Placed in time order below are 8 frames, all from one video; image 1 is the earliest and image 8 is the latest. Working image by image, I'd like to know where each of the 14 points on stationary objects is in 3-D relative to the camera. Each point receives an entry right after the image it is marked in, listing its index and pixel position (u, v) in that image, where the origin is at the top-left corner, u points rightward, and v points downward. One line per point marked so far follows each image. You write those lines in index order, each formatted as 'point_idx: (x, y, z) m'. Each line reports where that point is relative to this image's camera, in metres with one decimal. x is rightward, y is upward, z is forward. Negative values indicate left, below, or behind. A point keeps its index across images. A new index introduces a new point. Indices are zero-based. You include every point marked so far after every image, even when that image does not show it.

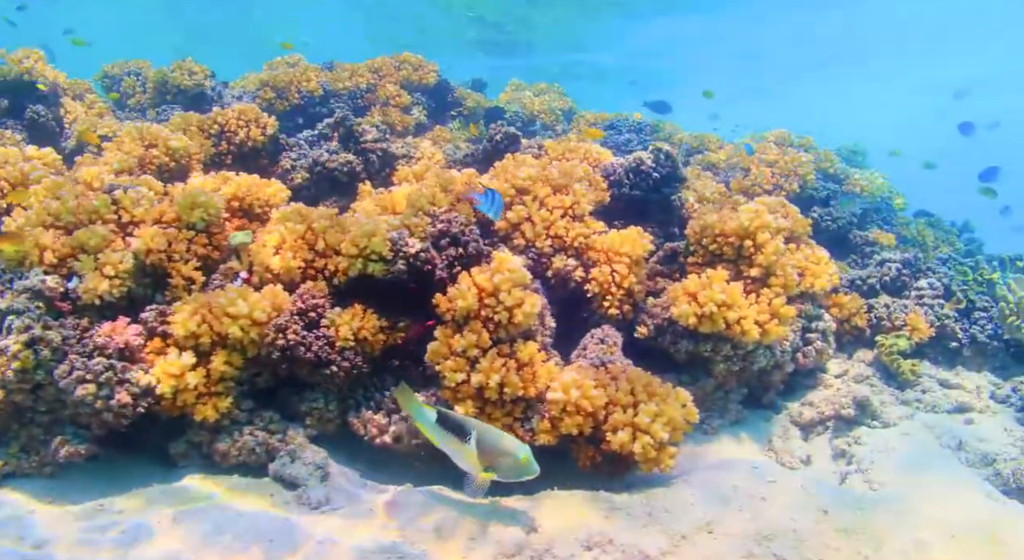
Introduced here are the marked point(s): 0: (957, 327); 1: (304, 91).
0: (+4.3, -0.4, +6.9) m
1: (-3.0, +2.7, +10.4) m
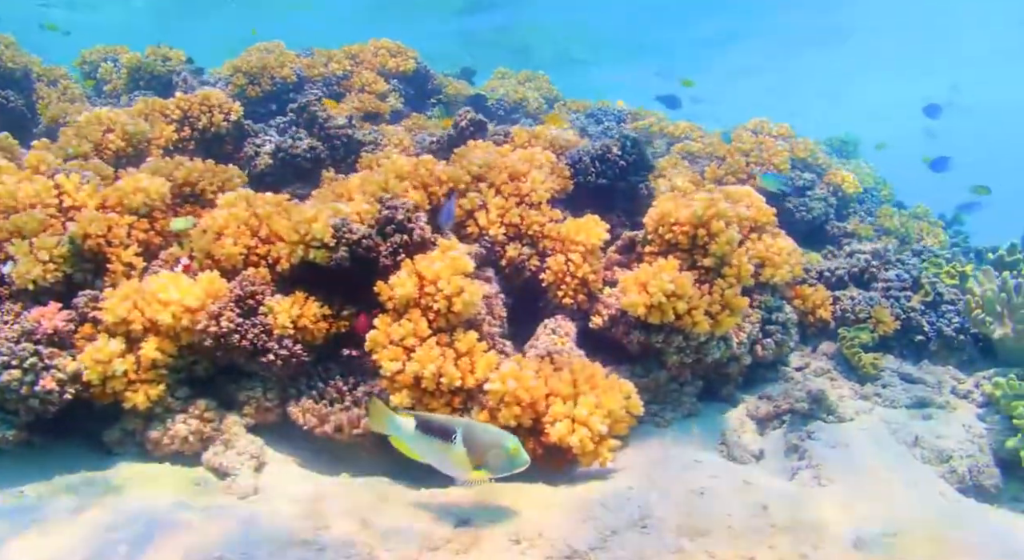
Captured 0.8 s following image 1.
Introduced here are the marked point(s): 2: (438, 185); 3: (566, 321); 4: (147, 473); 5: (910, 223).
0: (+3.8, -0.4, +6.7) m
1: (-3.4, +2.9, +10.2) m
2: (-0.7, +0.9, +6.7) m
3: (+0.5, -0.4, +6.3) m
4: (-2.6, -1.4, +5.1) m
5: (+5.8, +0.8, +10.4) m
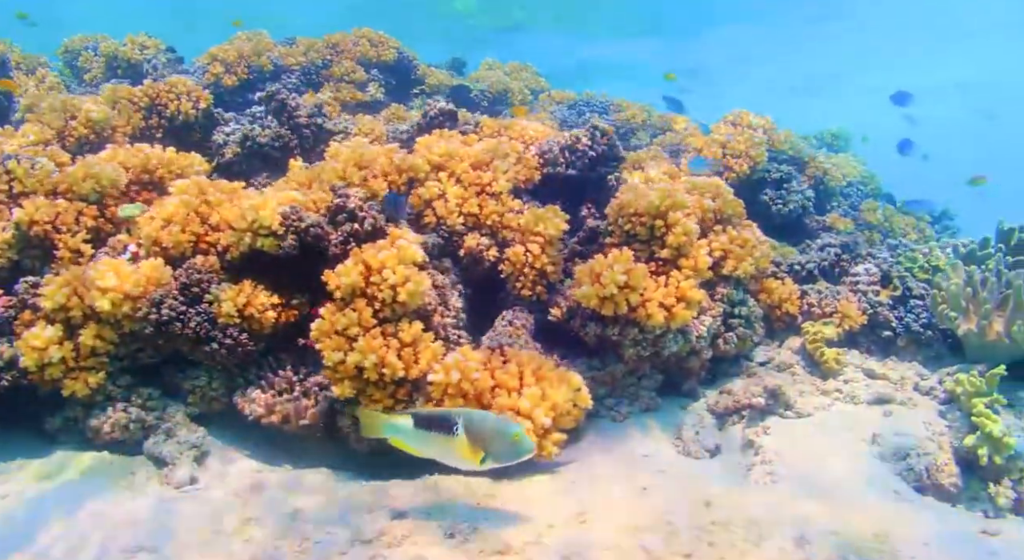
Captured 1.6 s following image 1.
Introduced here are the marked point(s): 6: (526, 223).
0: (+3.5, -0.3, +6.6) m
1: (-3.7, +3.0, +10.2) m
2: (-1.0, +1.0, +6.6) m
3: (+0.1, -0.3, +6.2) m
4: (-3.0, -1.3, +5.1) m
5: (+5.5, +0.9, +10.2) m
6: (+0.1, +0.5, +6.4) m
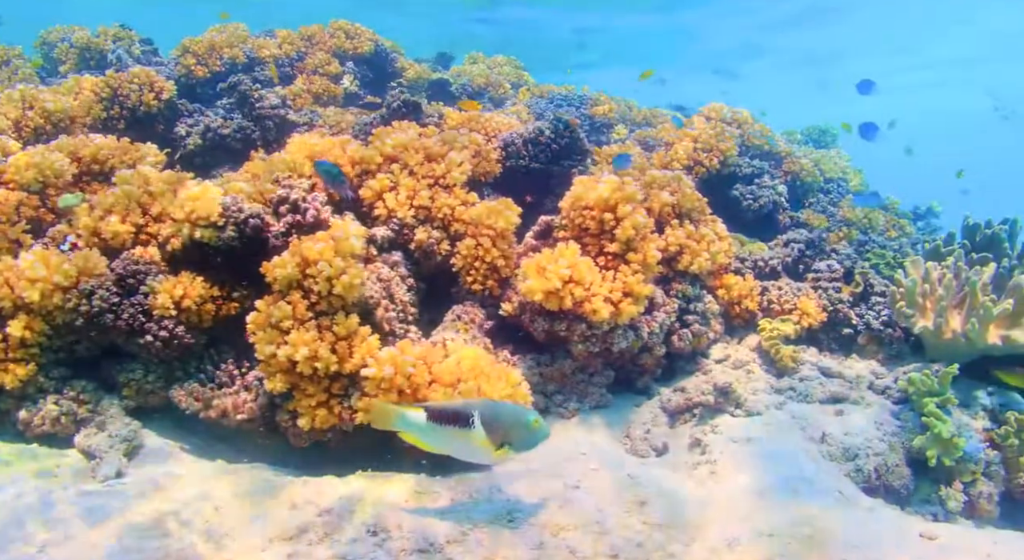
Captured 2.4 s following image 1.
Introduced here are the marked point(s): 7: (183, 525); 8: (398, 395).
0: (+3.0, -0.3, +6.4) m
1: (-4.0, +3.1, +10.1) m
2: (-1.4, +1.0, +6.5) m
3: (-0.3, -0.2, +6.1) m
4: (-3.5, -1.2, +5.0) m
5: (+5.1, +0.9, +10.1) m
6: (-0.3, +0.6, +6.3) m
7: (-2.0, -1.5, +4.4) m
8: (-0.8, -0.8, +5.0) m
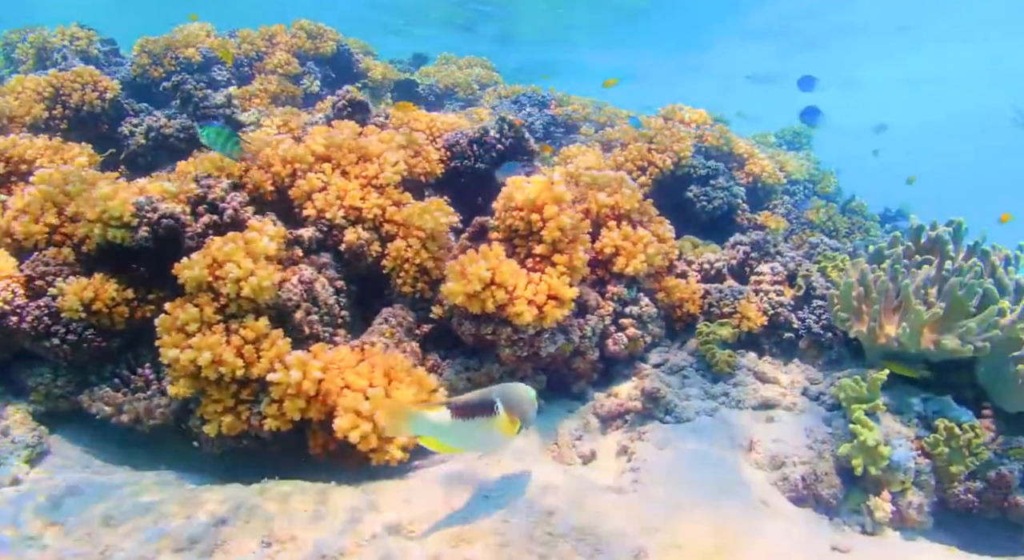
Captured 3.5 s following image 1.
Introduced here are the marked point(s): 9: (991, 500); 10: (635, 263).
0: (+2.4, -0.3, +6.3) m
1: (-4.6, +3.1, +10.0) m
2: (-2.0, +1.0, +6.3) m
3: (-0.9, -0.3, +6.0) m
4: (-4.1, -1.2, +4.9) m
5: (+4.5, +0.9, +9.9) m
6: (-0.9, +0.5, +6.2) m
7: (-2.6, -1.5, +4.3) m
8: (-1.4, -0.8, +4.8) m
9: (+3.4, -1.6, +5.1) m
10: (+1.0, +0.1, +6.0) m
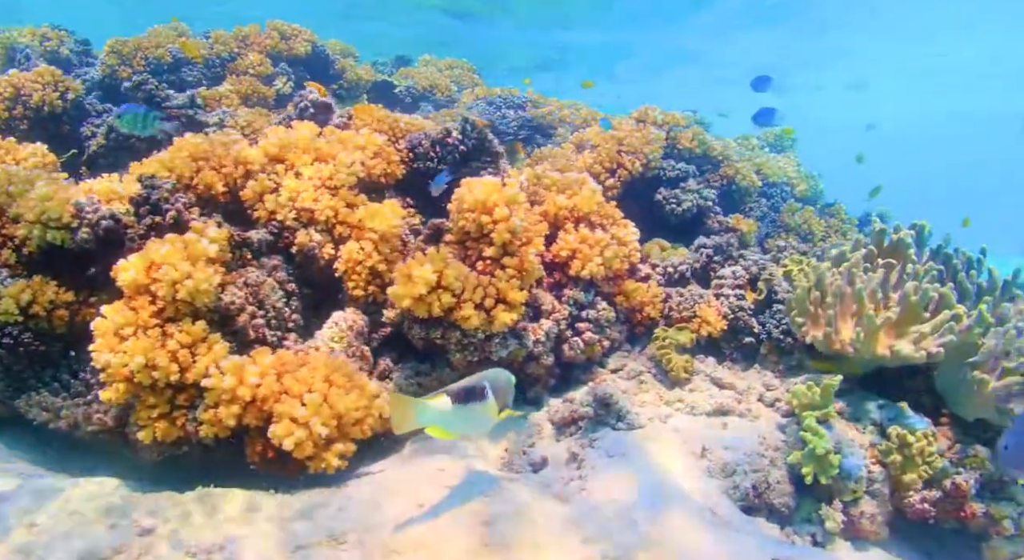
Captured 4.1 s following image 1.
0: (+2.1, -0.3, +6.2) m
1: (-5.0, +3.1, +9.9) m
2: (-2.4, +1.0, +6.2) m
3: (-1.3, -0.3, +5.9) m
4: (-4.5, -1.2, +4.7) m
5: (+4.1, +0.8, +9.8) m
6: (-1.3, +0.5, +6.0) m
7: (-3.0, -1.5, +4.2) m
8: (-1.8, -0.8, +4.7) m
9: (+3.0, -1.6, +4.9) m
10: (+0.6, +0.1, +5.9) m
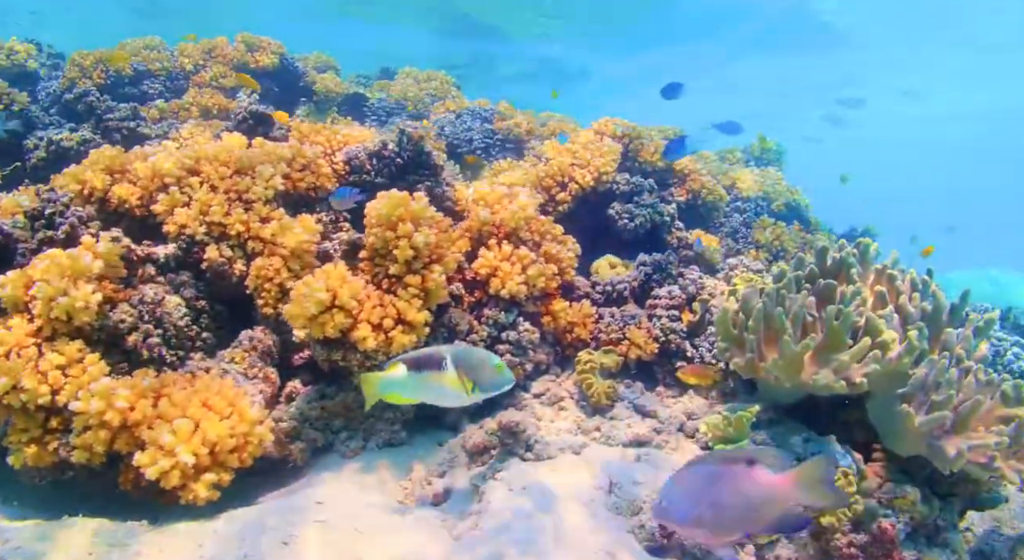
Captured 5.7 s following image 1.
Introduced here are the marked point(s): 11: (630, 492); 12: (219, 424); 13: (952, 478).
0: (+1.4, -0.5, +5.8) m
1: (-5.5, +2.9, +9.8) m
2: (-3.1, +0.8, +6.0) m
3: (-2.0, -0.4, +5.6) m
4: (-5.2, -1.3, +4.6) m
5: (+3.6, +0.6, +9.4) m
6: (-1.9, +0.4, +5.8) m
7: (-3.8, -1.6, +3.9) m
8: (-2.5, -0.9, +4.5) m
9: (+2.3, -1.7, +4.5) m
10: (0.0, 0.0, +5.6) m
11: (+0.8, -1.4, +4.7) m
12: (-1.8, -0.9, +4.5) m
13: (+2.9, -1.3, +4.7) m
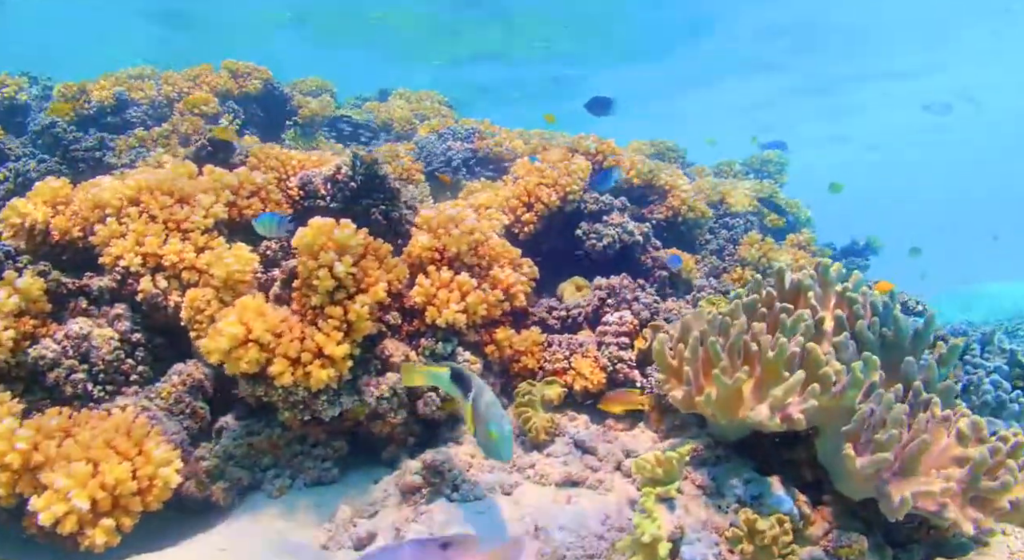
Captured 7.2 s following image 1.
0: (+0.9, -0.7, +5.4) m
1: (-5.8, +2.5, +9.9) m
2: (-3.5, +0.6, +6.0) m
3: (-2.5, -0.7, +5.5) m
4: (-5.7, -1.6, +4.6) m
5: (+3.3, +0.3, +8.9) m
6: (-2.4, +0.1, +5.7) m
7: (-4.3, -1.9, +3.9) m
8: (-3.0, -1.2, +4.3) m
9: (+1.8, -1.9, +4.1) m
10: (-0.5, -0.3, +5.4) m
11: (+0.3, -1.6, +4.4) m
12: (-2.4, -1.1, +4.4) m
13: (+2.4, -1.5, +4.3) m
